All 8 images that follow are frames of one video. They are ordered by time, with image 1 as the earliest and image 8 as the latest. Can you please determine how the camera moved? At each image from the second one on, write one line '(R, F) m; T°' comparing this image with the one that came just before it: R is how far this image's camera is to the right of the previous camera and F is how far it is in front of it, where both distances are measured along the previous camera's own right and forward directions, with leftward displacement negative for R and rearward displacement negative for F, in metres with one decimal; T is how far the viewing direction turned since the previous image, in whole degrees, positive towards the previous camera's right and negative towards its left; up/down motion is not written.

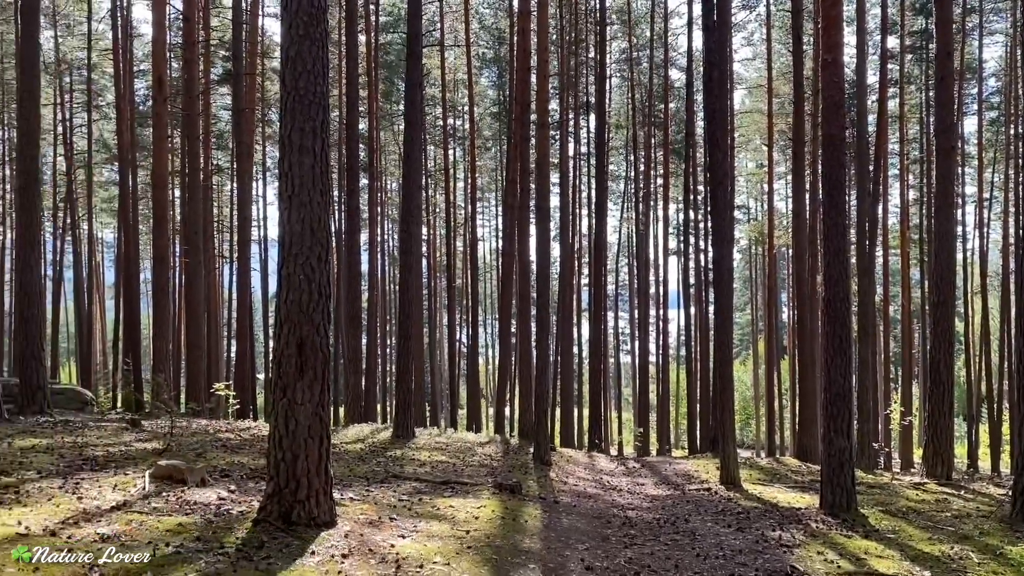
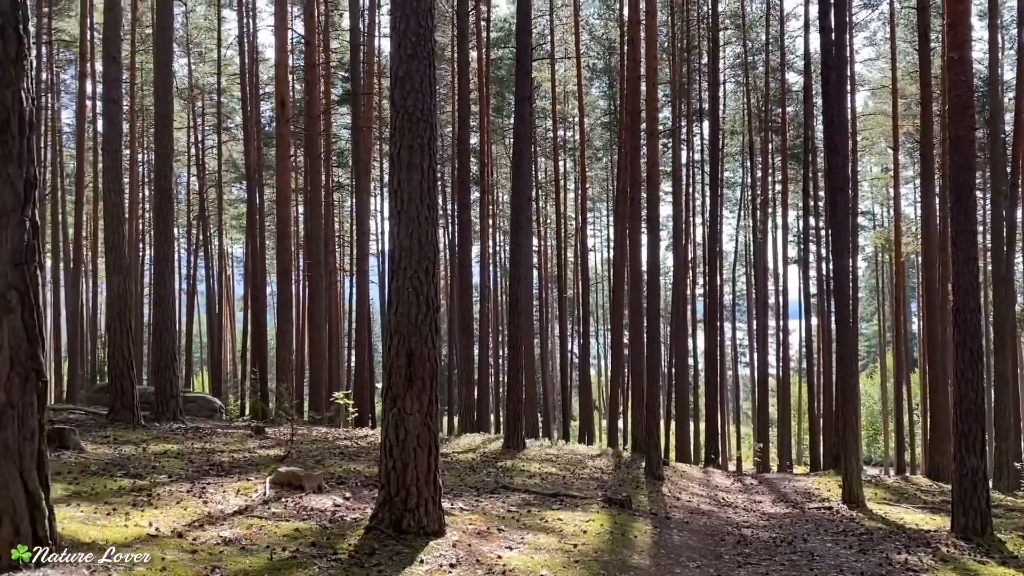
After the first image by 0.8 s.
(-0.4, 0.0) m; -5°
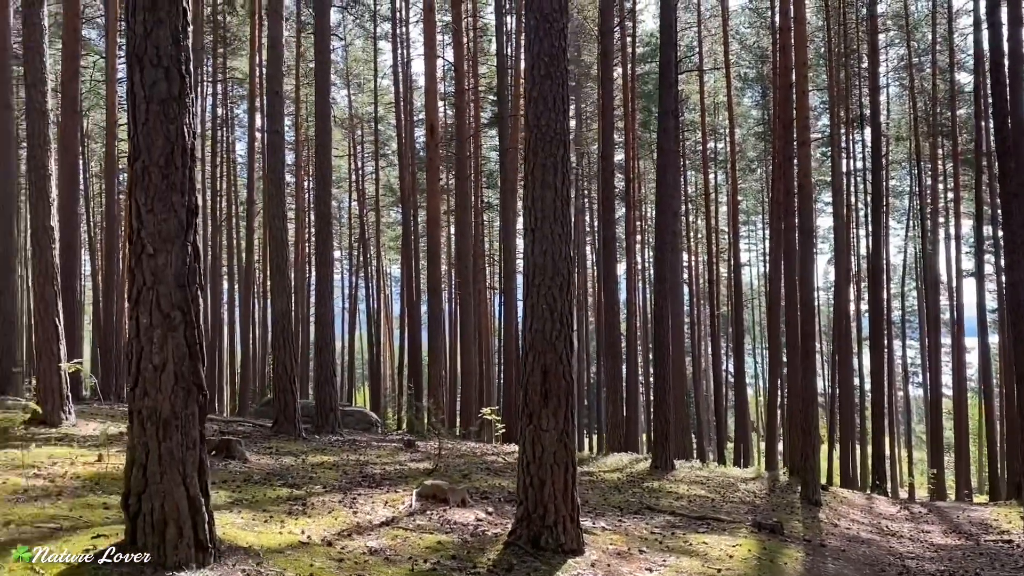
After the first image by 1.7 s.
(-0.6, 0.0) m; -7°
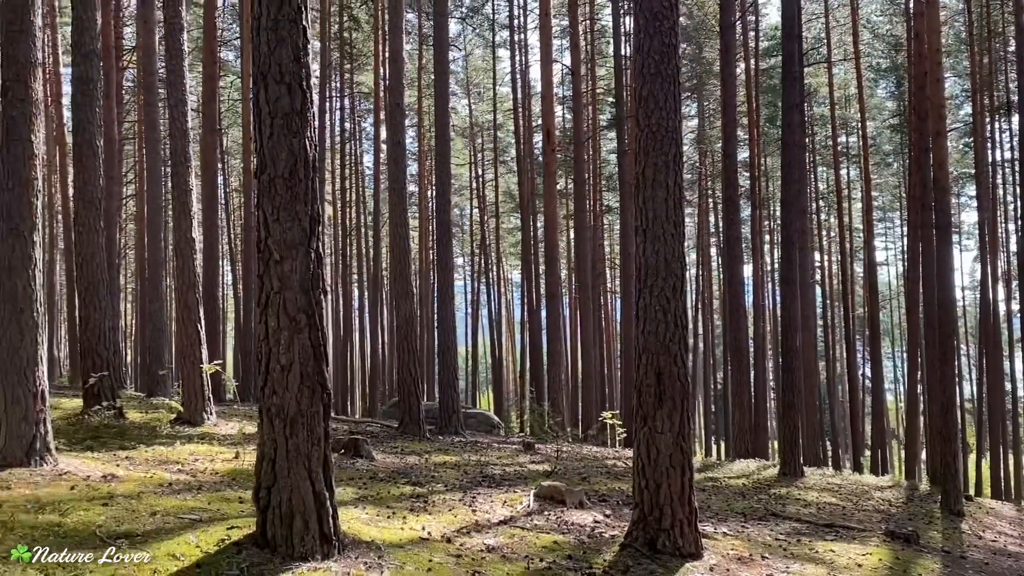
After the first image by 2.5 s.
(-0.5, 0.0) m; -6°
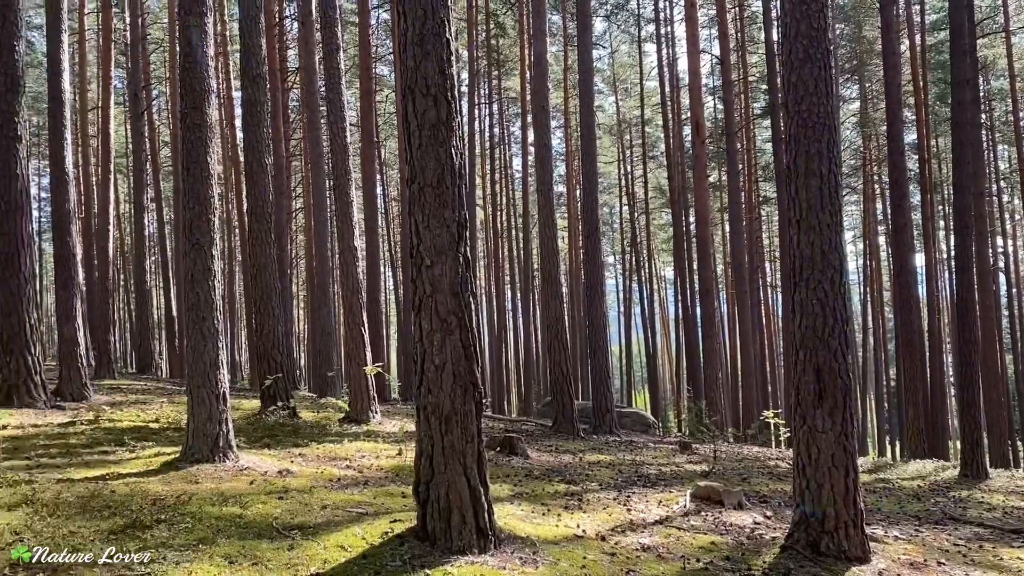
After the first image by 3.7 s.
(-0.6, -0.1) m; -7°
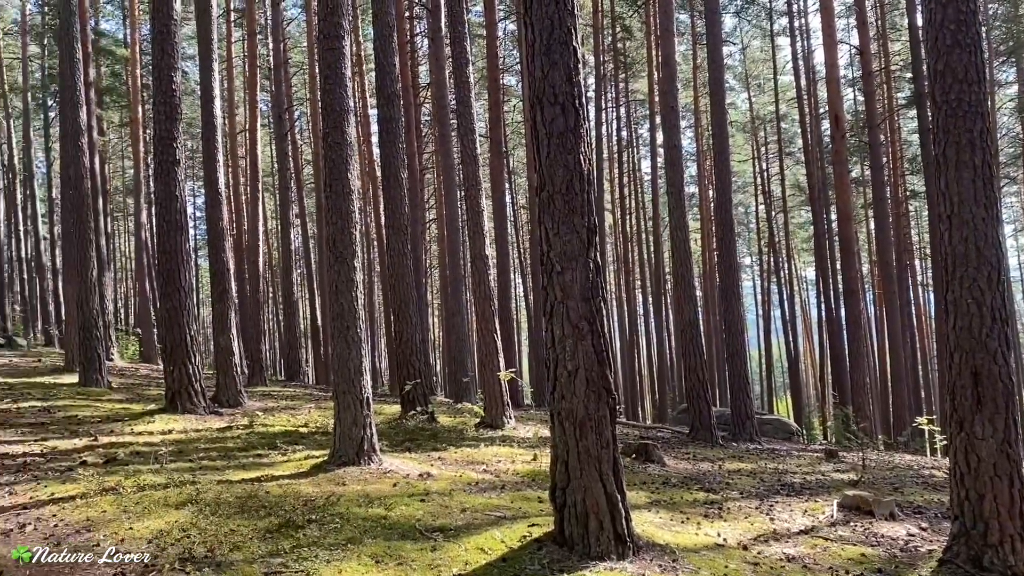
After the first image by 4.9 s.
(-0.6, 0.0) m; -6°
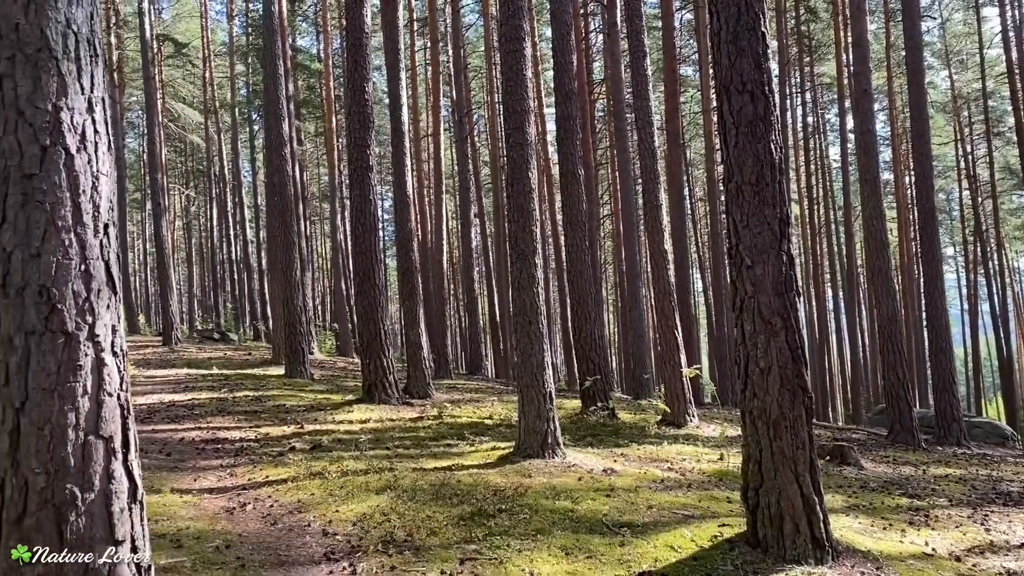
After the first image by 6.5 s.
(-0.8, -0.1) m; -8°
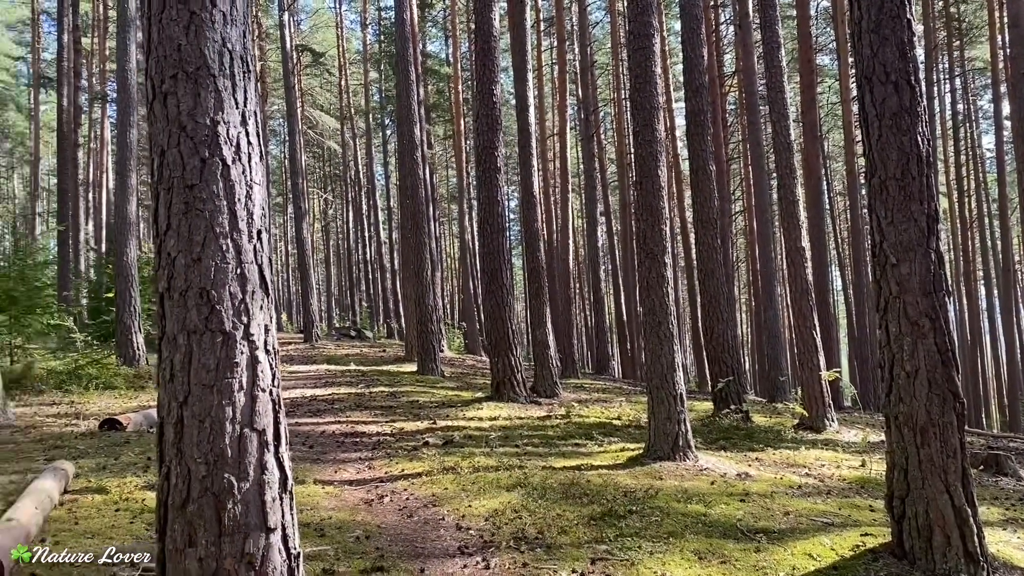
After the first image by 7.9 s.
(-0.6, 0.0) m; -6°
